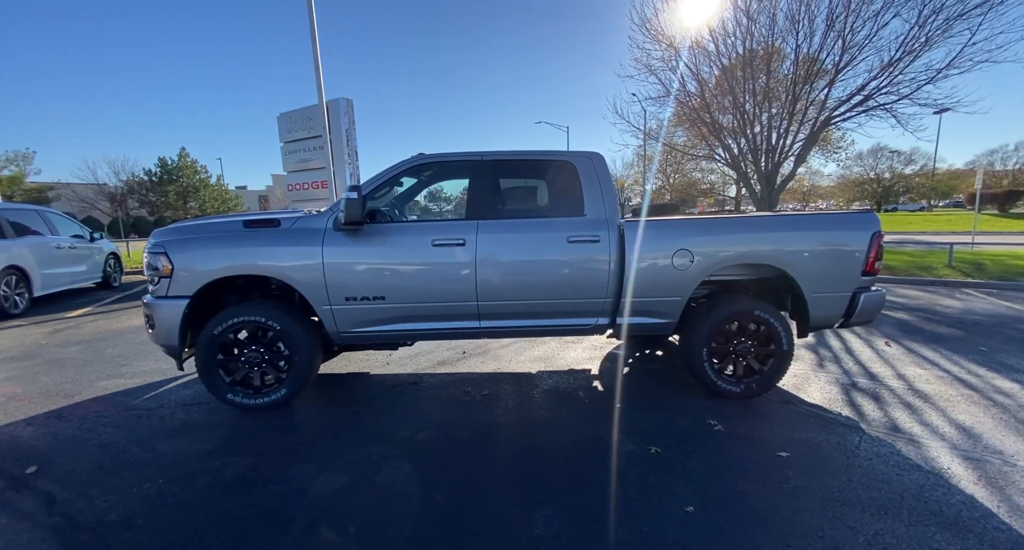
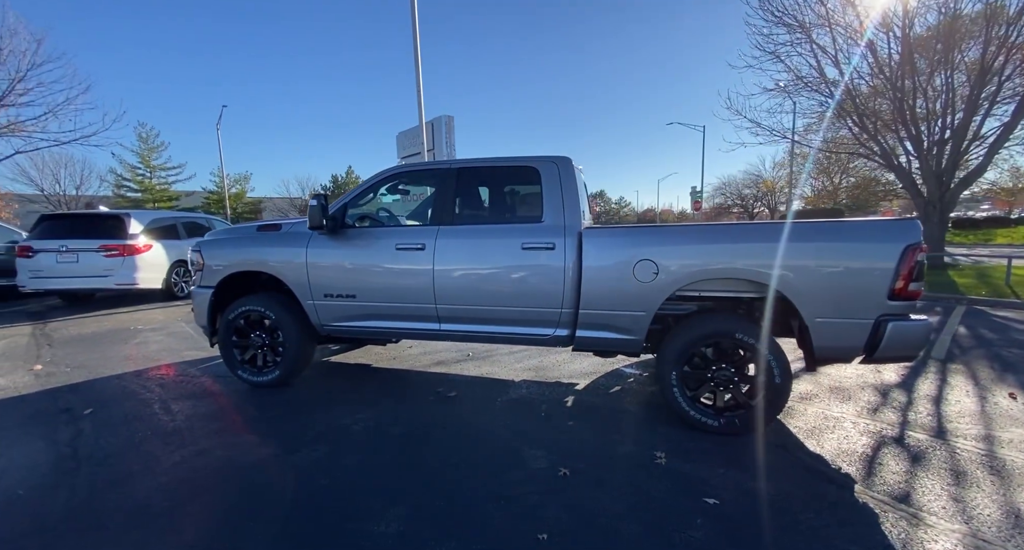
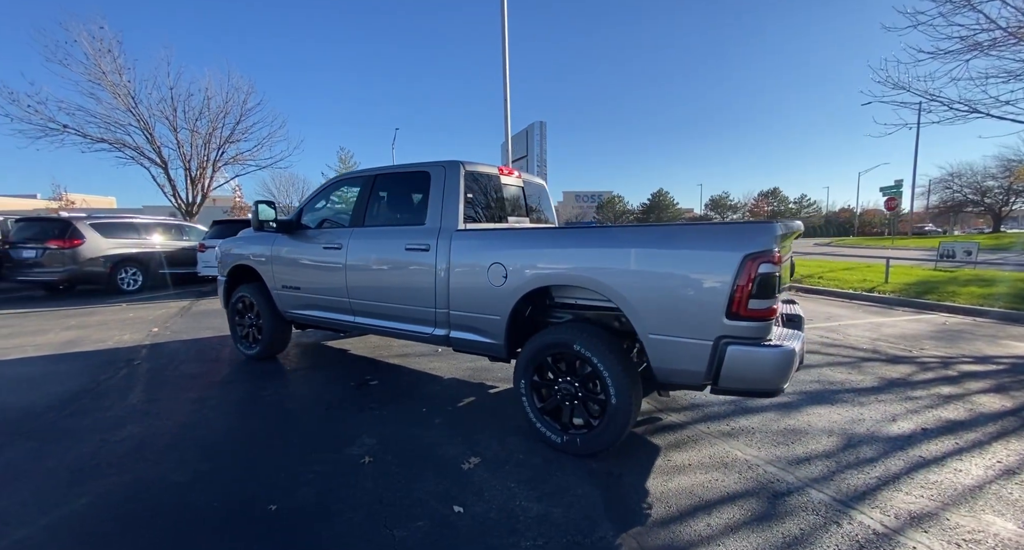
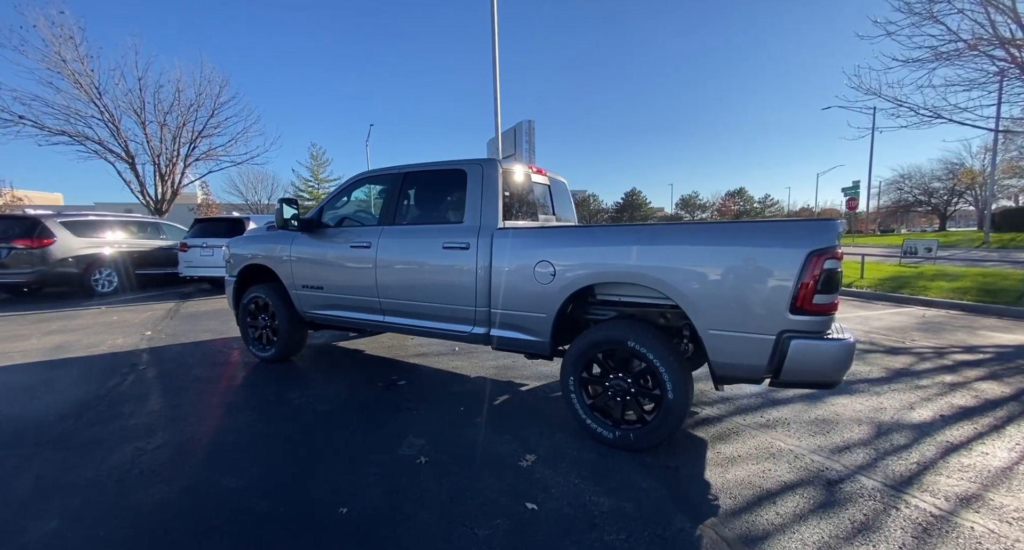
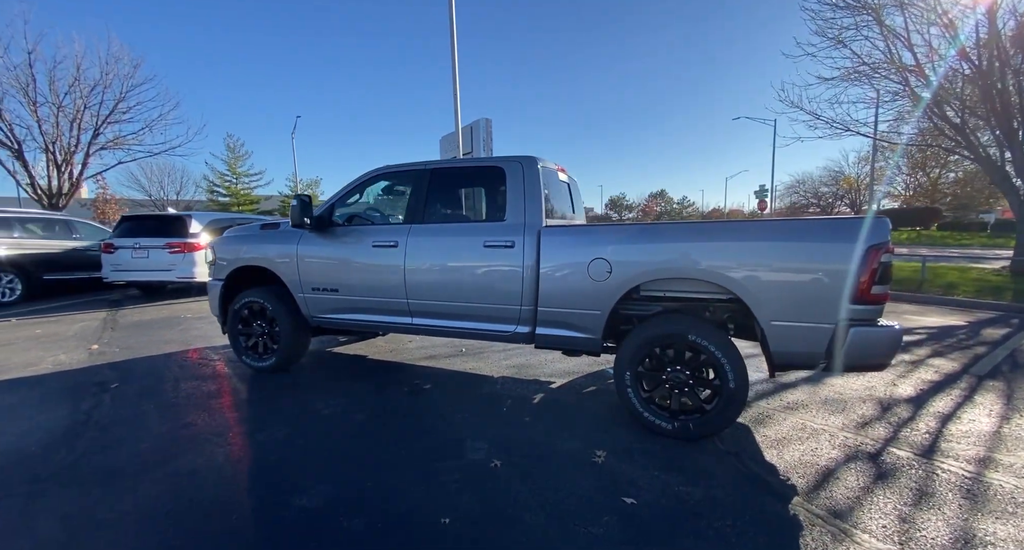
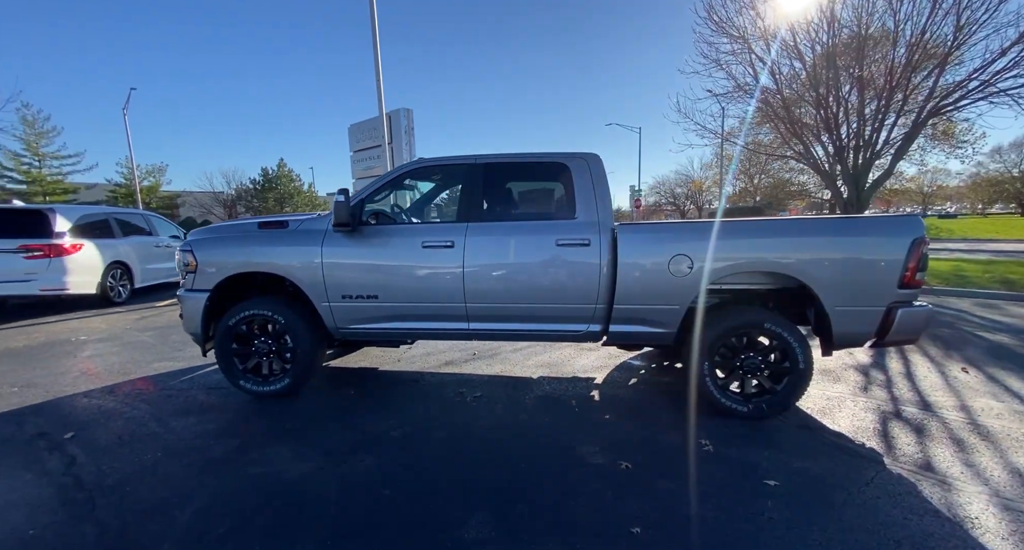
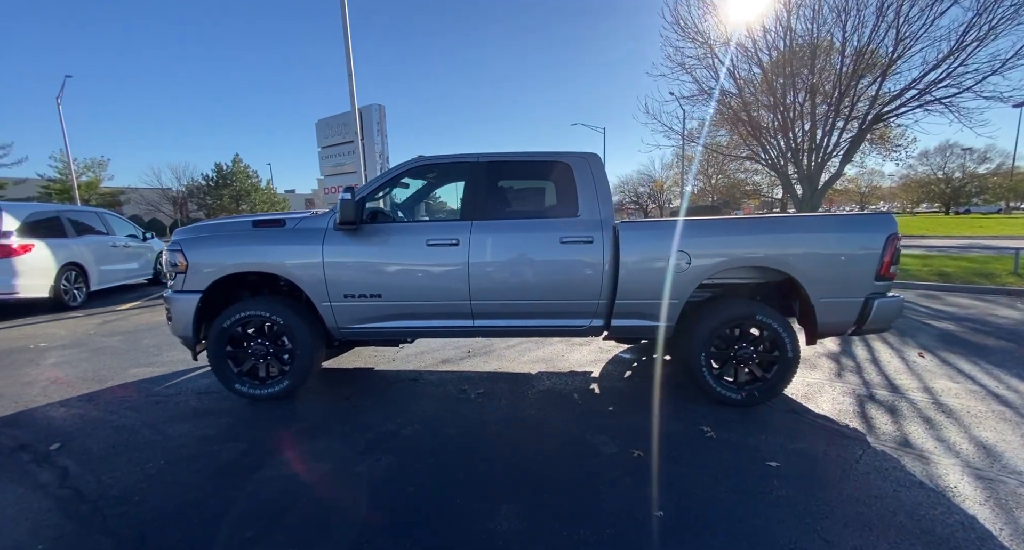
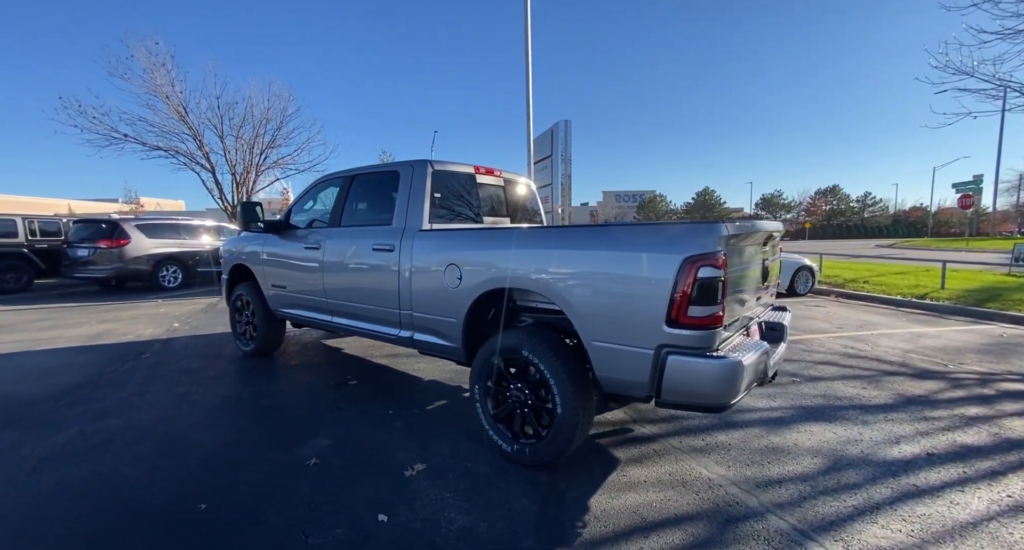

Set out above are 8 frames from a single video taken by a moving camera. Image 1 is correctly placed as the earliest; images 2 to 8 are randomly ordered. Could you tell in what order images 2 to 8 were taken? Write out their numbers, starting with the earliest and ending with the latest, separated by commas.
7, 6, 2, 5, 4, 3, 8
